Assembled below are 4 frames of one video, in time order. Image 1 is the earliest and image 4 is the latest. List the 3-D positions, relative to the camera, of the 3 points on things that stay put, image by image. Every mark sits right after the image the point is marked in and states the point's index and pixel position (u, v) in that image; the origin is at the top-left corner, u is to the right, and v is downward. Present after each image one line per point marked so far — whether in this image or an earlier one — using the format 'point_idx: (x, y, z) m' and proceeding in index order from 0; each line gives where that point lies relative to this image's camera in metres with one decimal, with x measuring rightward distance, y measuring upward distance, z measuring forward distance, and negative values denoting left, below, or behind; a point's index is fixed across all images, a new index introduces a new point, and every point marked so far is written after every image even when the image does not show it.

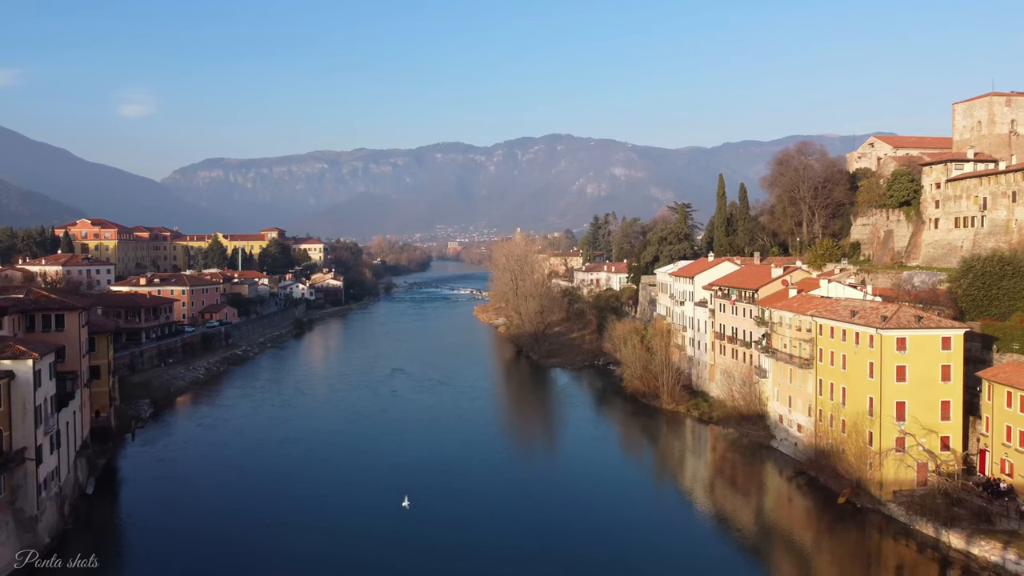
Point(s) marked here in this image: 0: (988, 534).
0: (+9.0, -4.6, +18.8) m
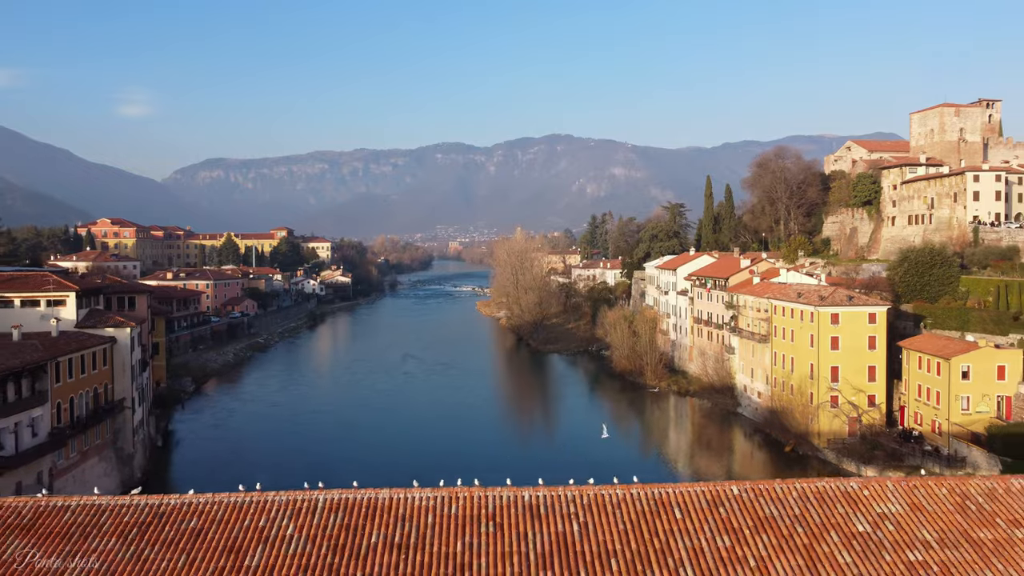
0: (+9.0, -4.2, +23.3) m
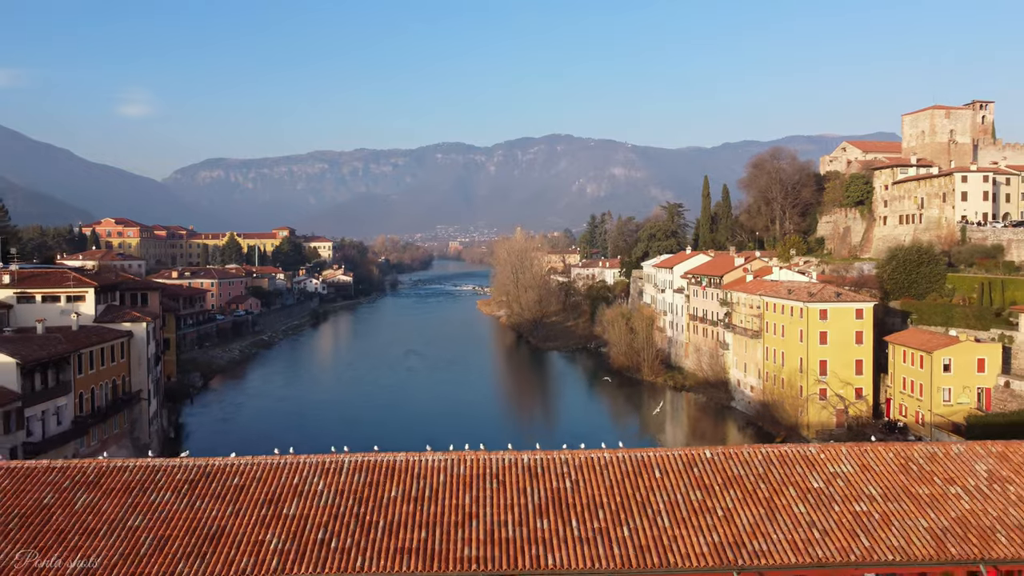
0: (+9.0, -4.1, +24.3) m
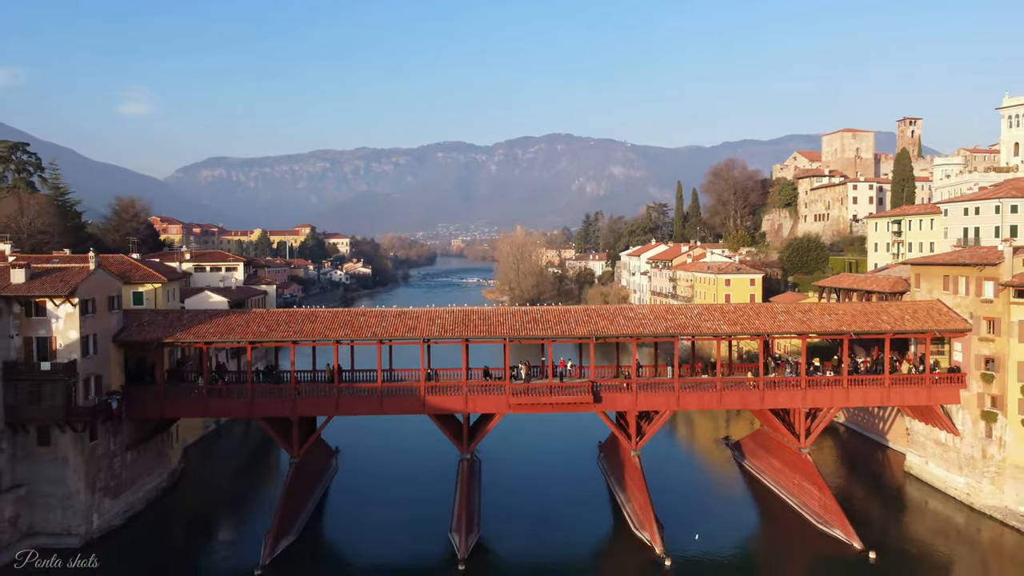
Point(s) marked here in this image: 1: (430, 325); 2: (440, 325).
0: (+9.1, -3.2, +36.7) m
1: (-1.8, -1.0, +20.3) m
2: (-1.6, -1.0, +20.3) m
